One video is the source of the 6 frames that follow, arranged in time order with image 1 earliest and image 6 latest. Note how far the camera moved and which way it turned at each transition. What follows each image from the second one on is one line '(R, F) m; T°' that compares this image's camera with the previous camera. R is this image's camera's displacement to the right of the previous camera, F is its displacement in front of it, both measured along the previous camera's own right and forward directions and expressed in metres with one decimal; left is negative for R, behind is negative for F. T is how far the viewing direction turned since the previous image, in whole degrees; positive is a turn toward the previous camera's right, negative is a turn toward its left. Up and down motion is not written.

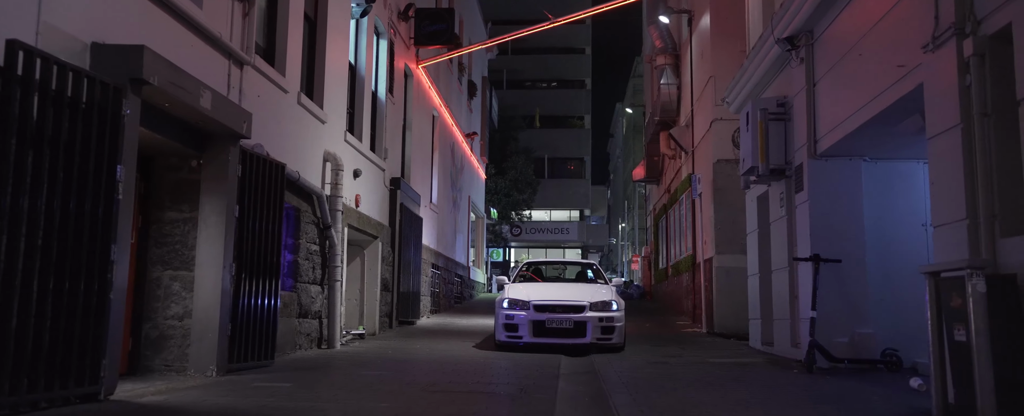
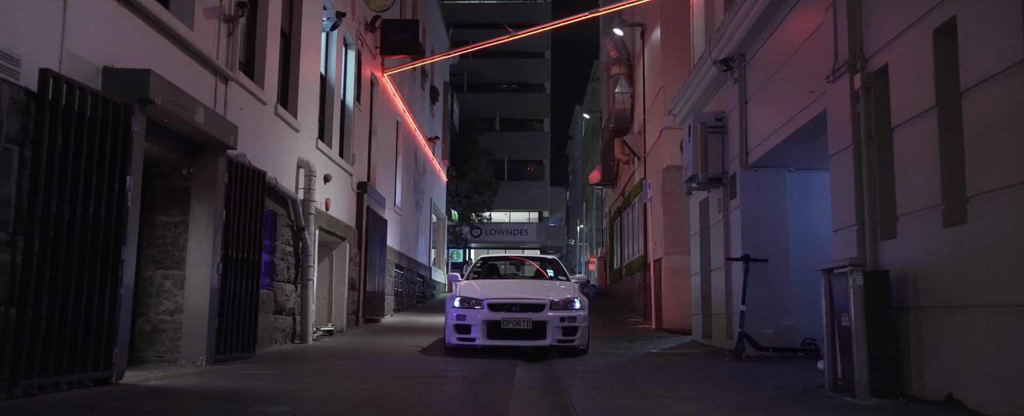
(0.0, -0.9) m; +3°
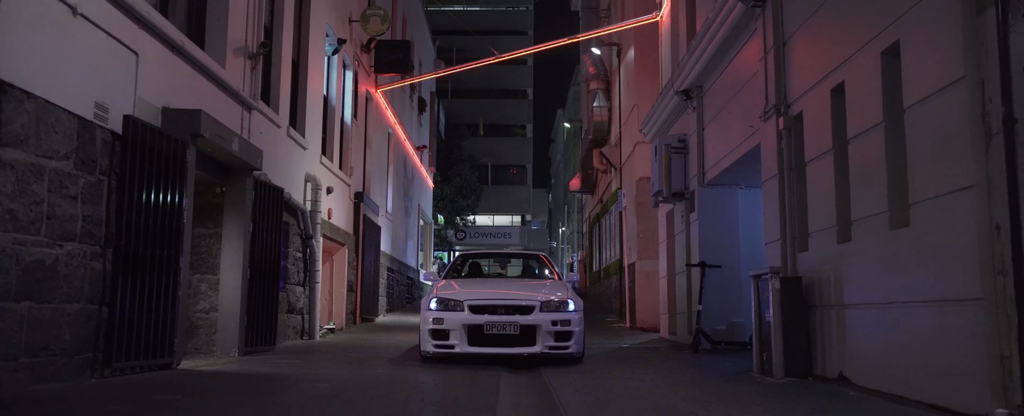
(-0.1, -1.5) m; +1°
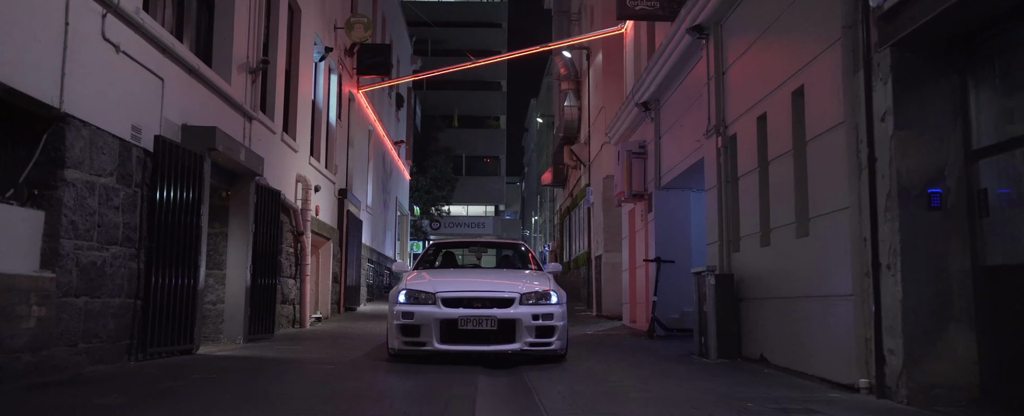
(0.0, -1.3) m; +2°
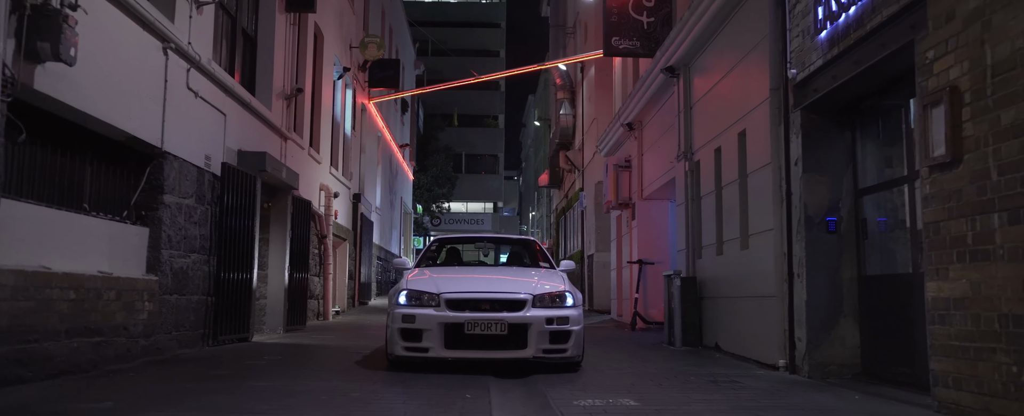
(-0.1, -1.9) m; 0°
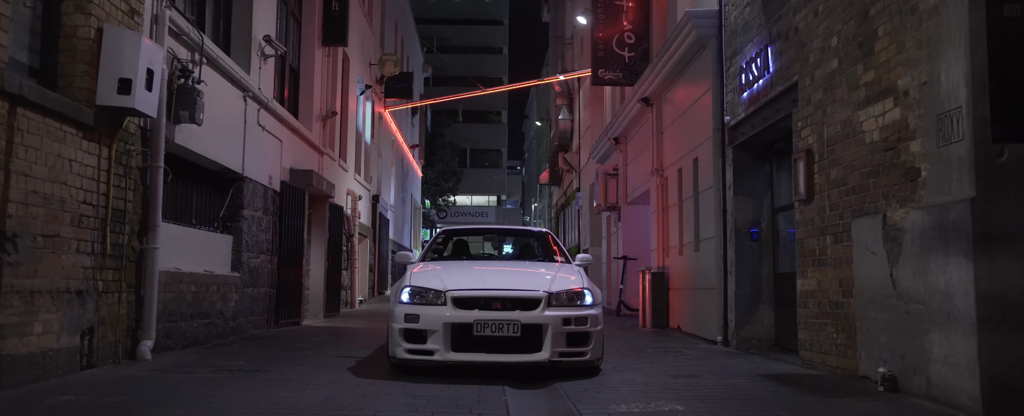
(0.0, -2.5) m; 0°
